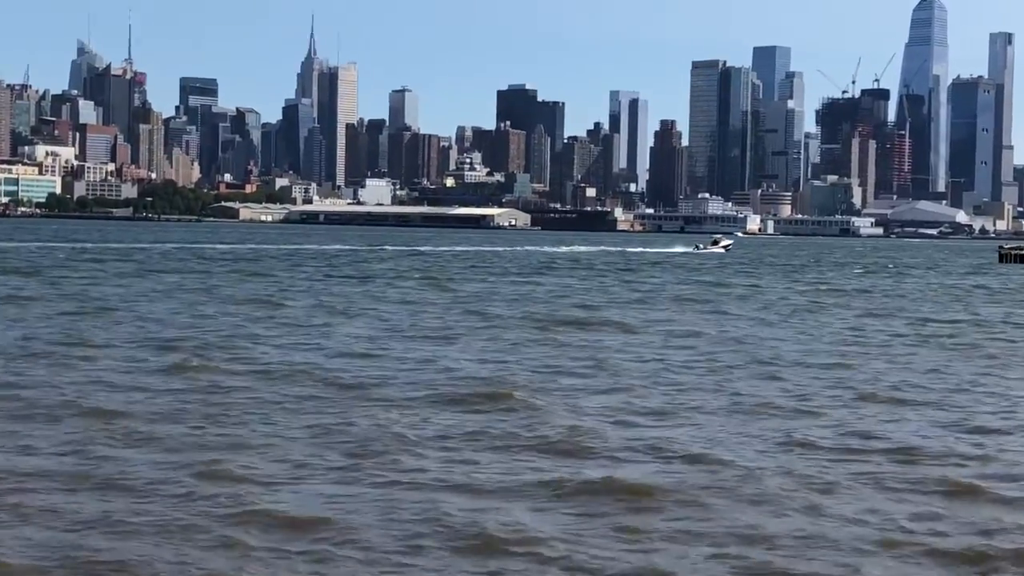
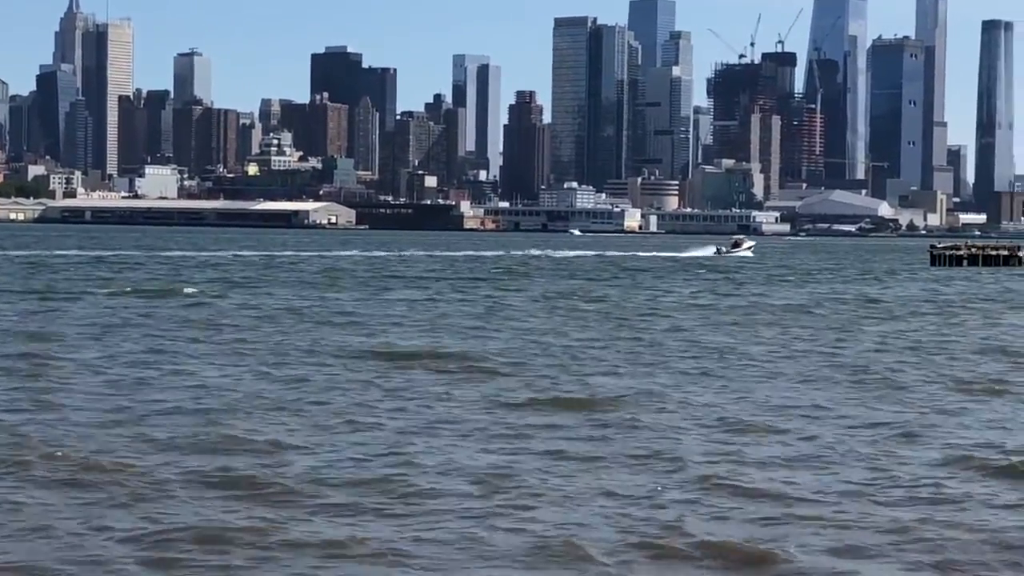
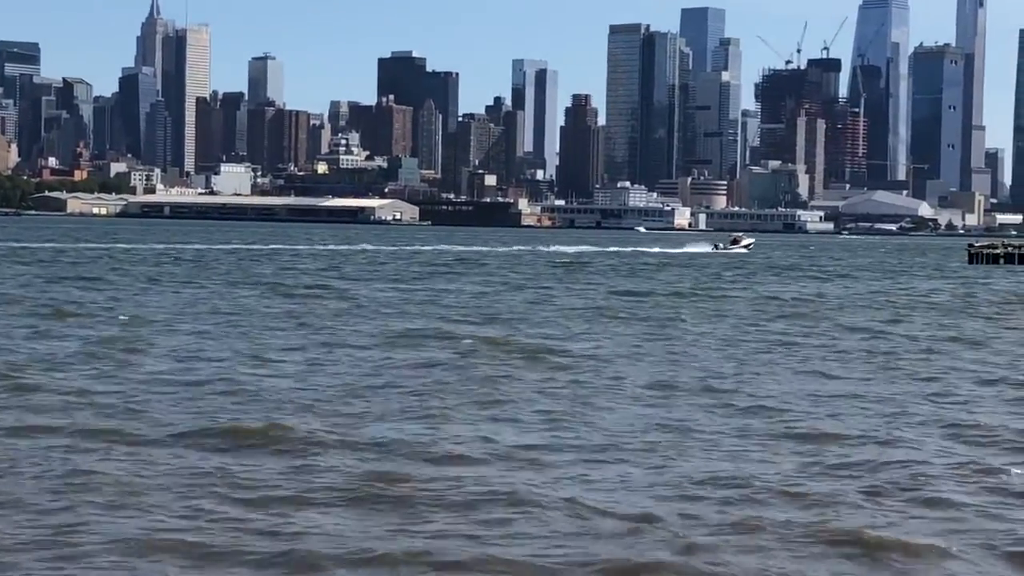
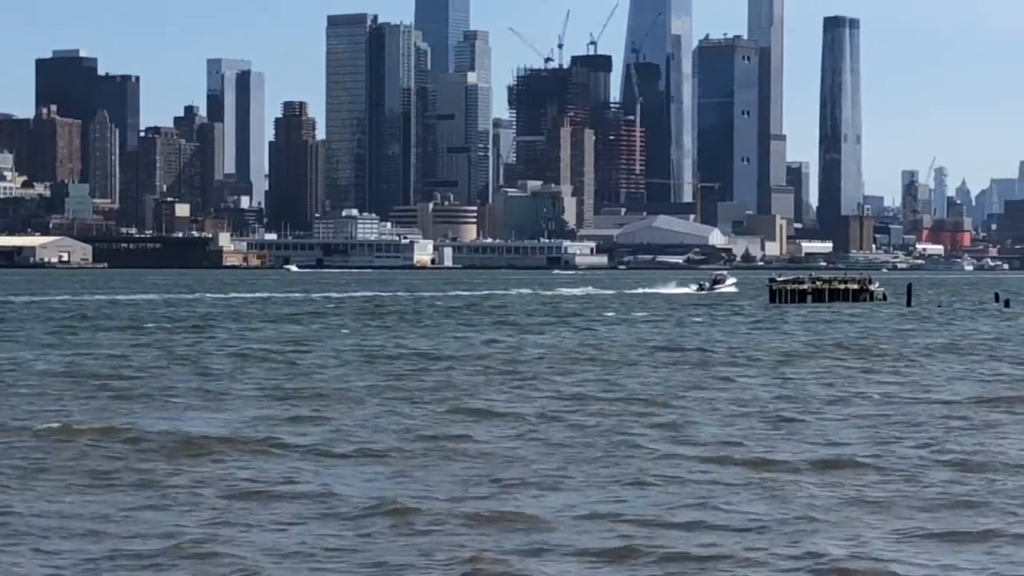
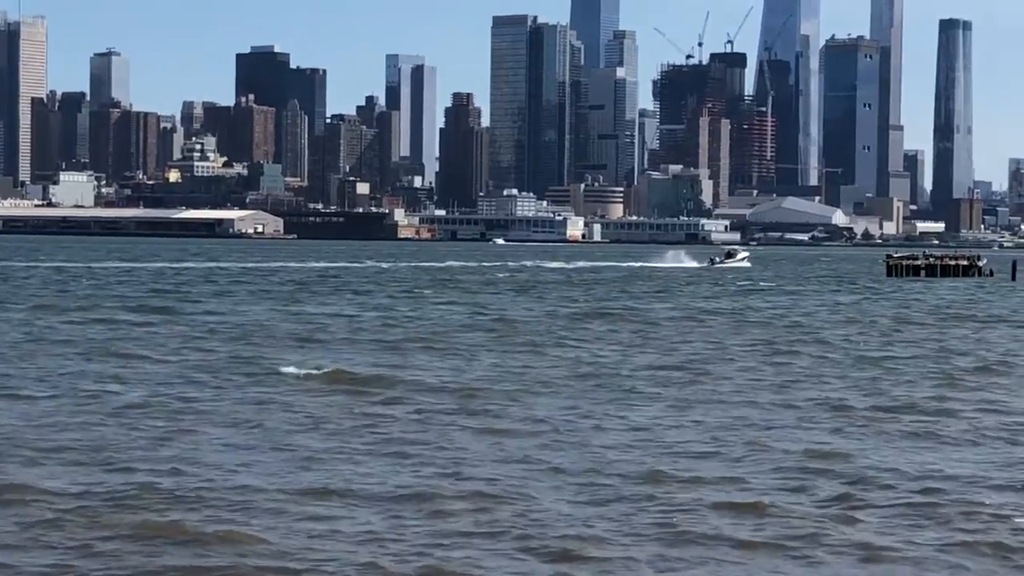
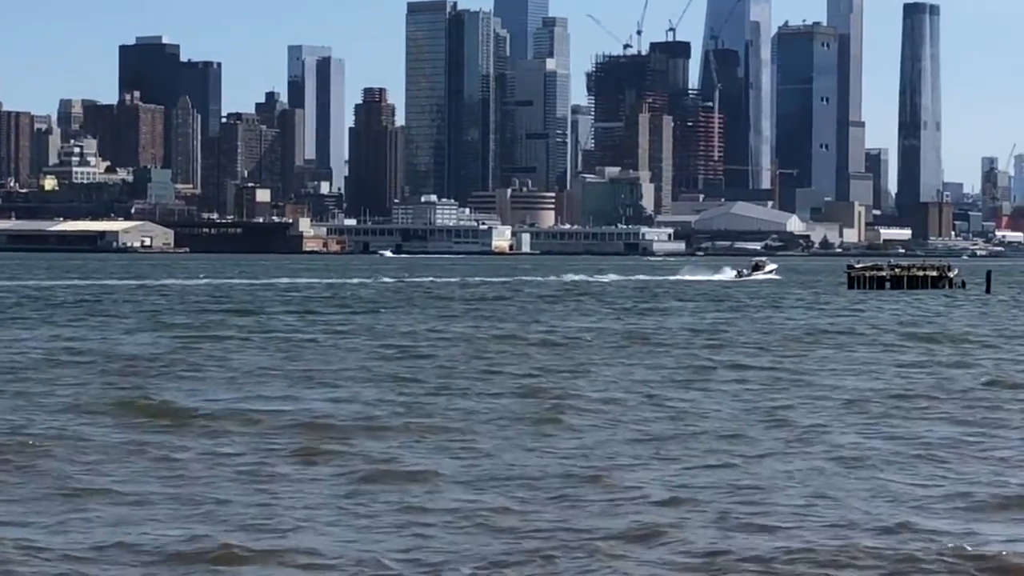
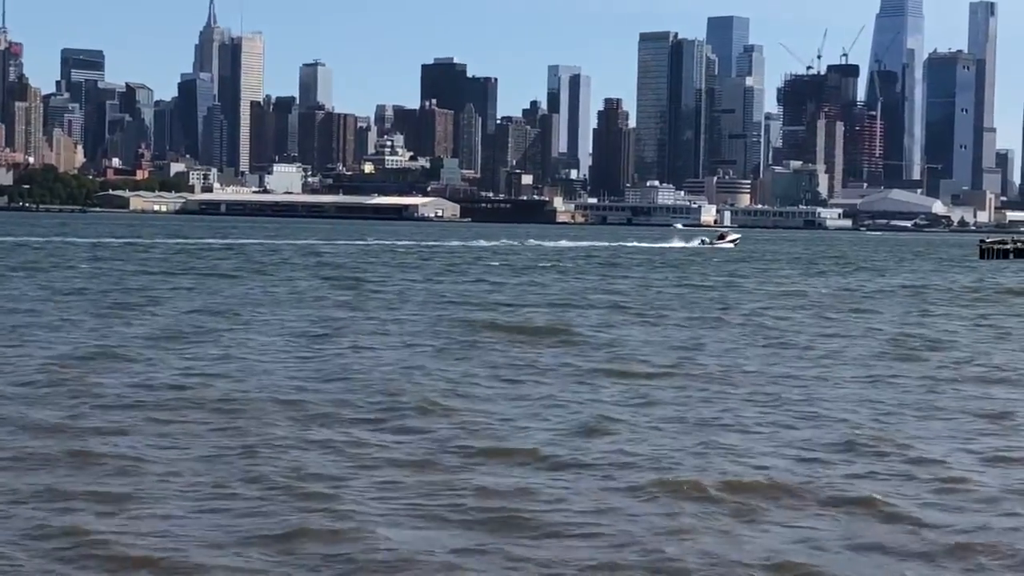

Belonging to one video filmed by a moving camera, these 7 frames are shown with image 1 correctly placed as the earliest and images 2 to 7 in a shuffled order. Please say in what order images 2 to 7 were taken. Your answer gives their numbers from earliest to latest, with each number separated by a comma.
7, 3, 2, 5, 6, 4
